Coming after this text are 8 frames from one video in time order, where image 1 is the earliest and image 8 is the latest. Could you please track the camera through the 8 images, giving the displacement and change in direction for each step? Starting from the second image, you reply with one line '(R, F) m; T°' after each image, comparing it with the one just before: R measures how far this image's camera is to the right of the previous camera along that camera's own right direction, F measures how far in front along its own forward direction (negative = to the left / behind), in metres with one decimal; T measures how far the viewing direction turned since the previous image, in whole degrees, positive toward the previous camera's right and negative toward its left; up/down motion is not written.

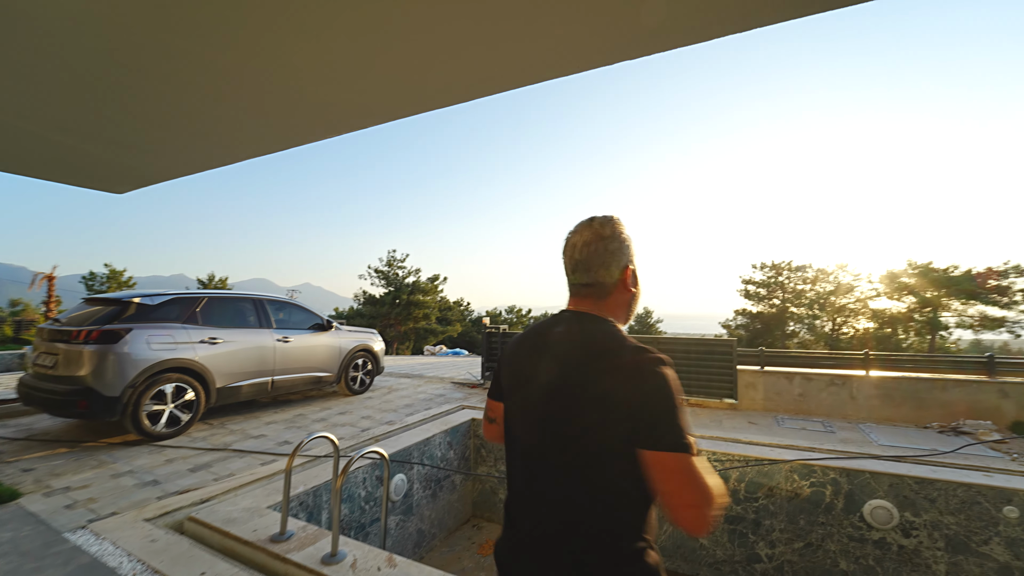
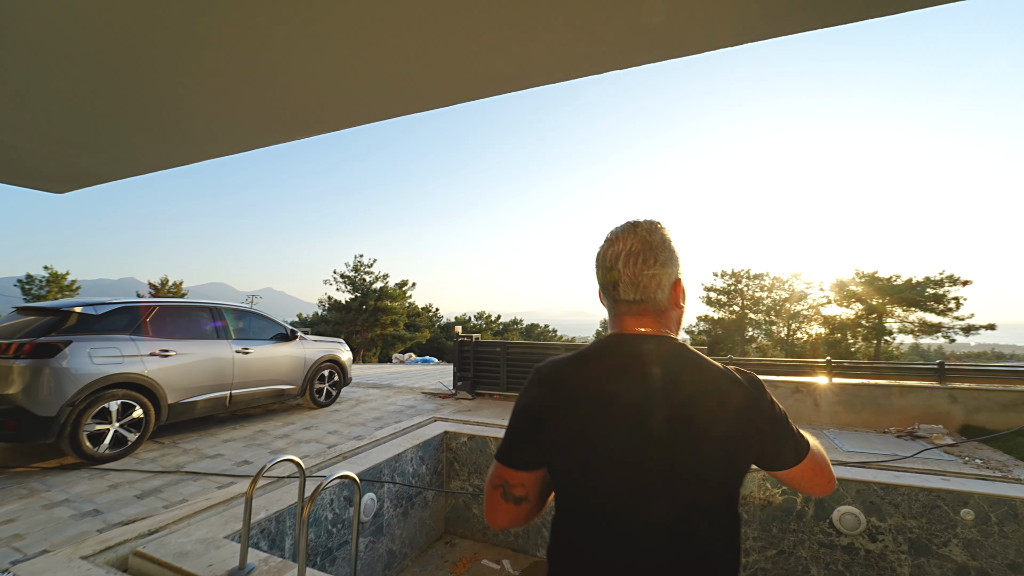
(-0.1, +0.1) m; +4°
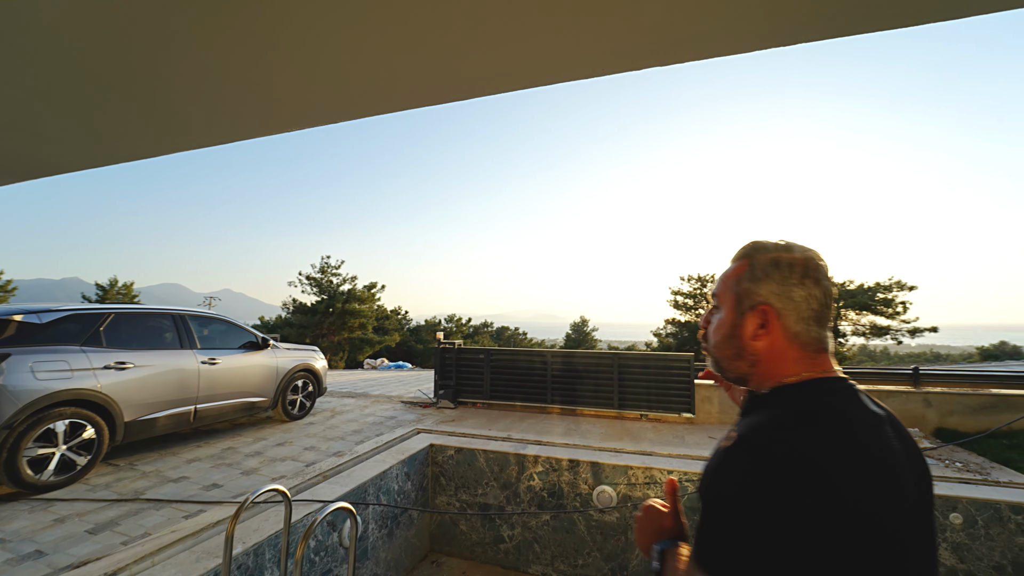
(-0.2, +0.2) m; +4°
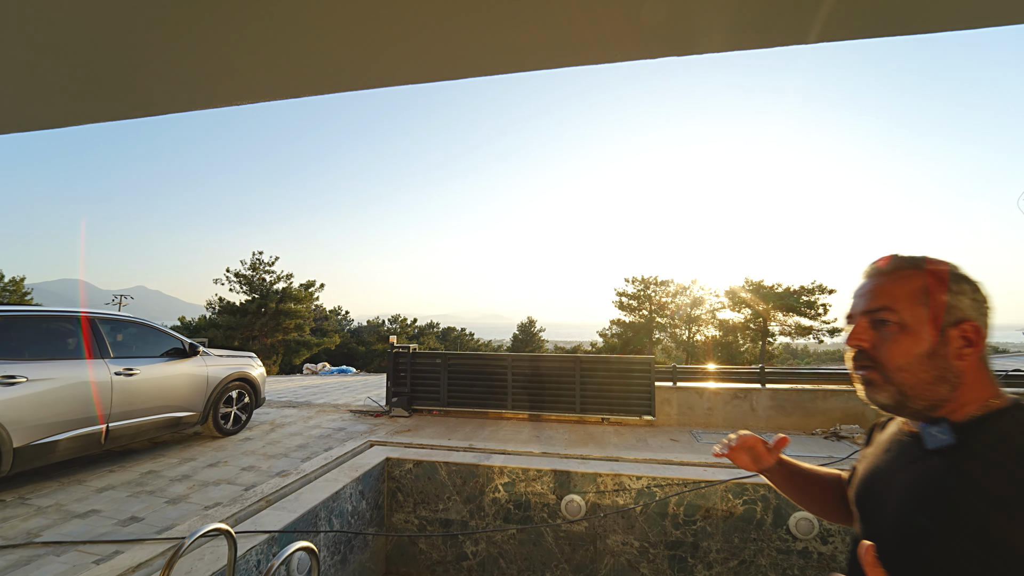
(-0.1, +0.2) m; +7°
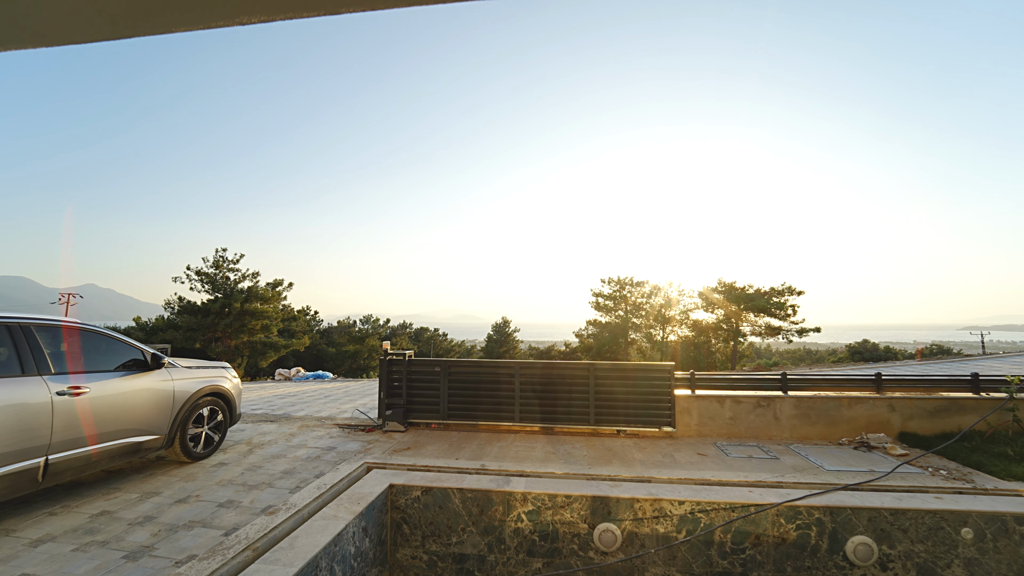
(-0.5, +0.5) m; +4°
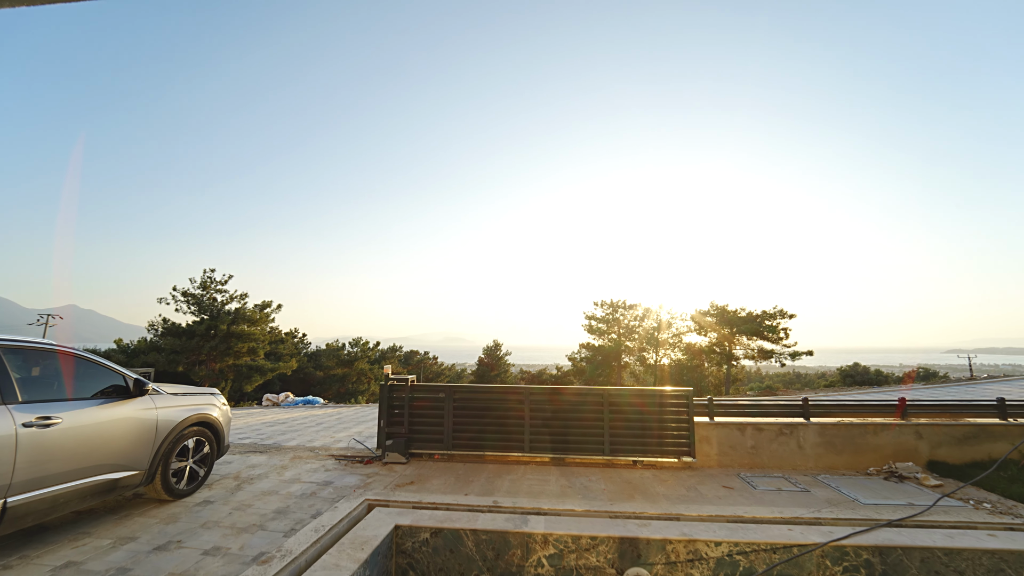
(-0.3, +0.2) m; +1°
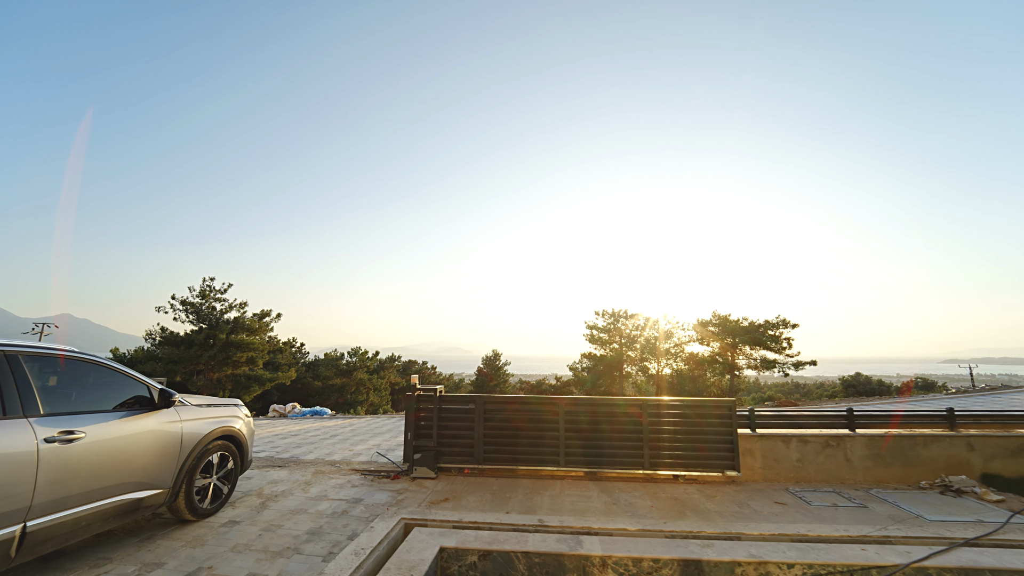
(-0.5, +0.2) m; 0°
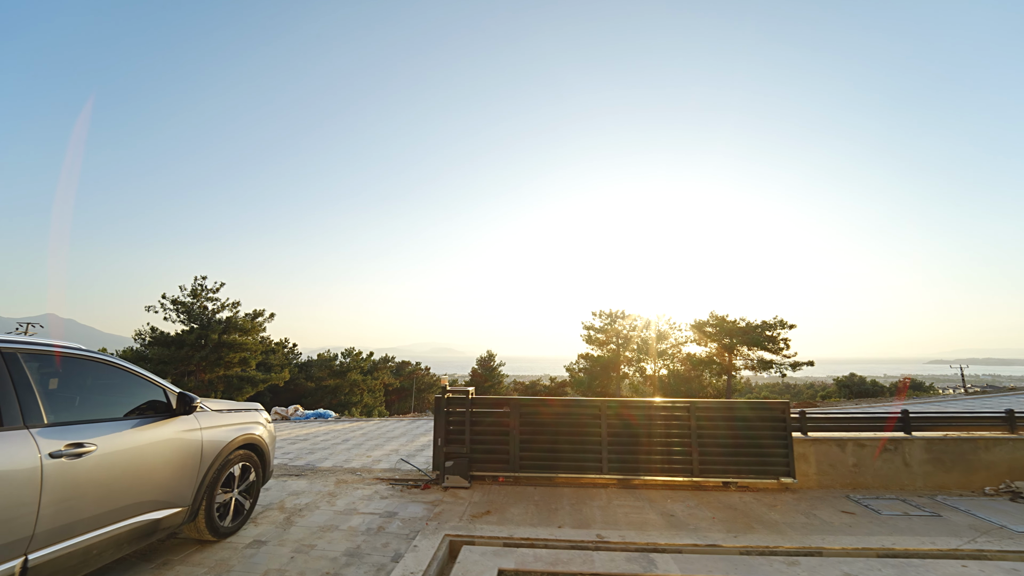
(-0.6, +0.4) m; +1°
